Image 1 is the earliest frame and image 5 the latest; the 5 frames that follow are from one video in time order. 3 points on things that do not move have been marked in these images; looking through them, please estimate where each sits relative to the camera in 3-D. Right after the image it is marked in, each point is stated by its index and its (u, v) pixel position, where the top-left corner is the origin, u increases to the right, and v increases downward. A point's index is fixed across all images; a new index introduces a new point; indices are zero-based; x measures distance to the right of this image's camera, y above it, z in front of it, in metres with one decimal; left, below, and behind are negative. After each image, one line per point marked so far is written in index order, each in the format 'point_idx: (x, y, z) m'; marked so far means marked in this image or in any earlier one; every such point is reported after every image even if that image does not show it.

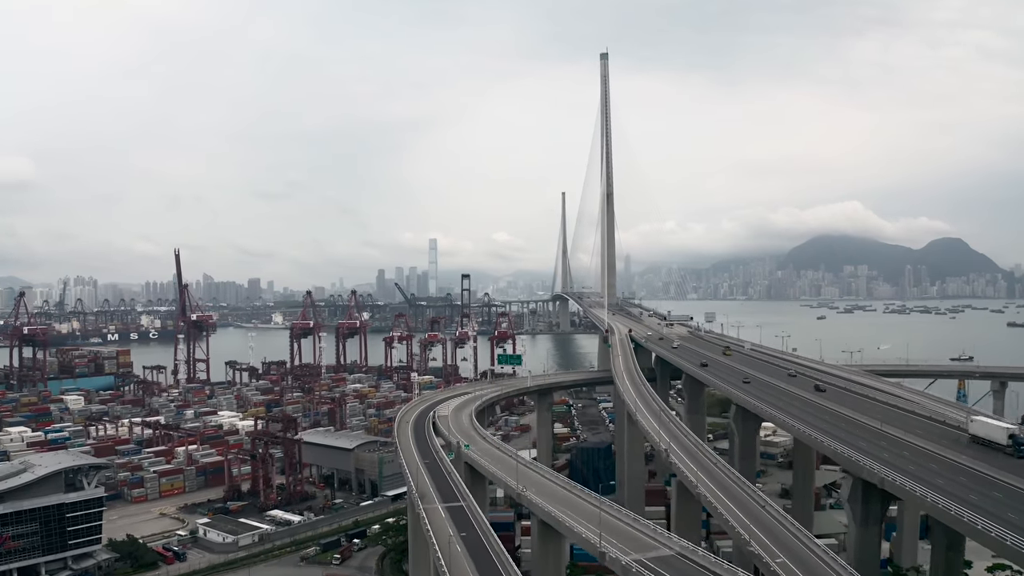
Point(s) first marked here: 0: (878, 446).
0: (+11.1, -4.7, +19.2) m
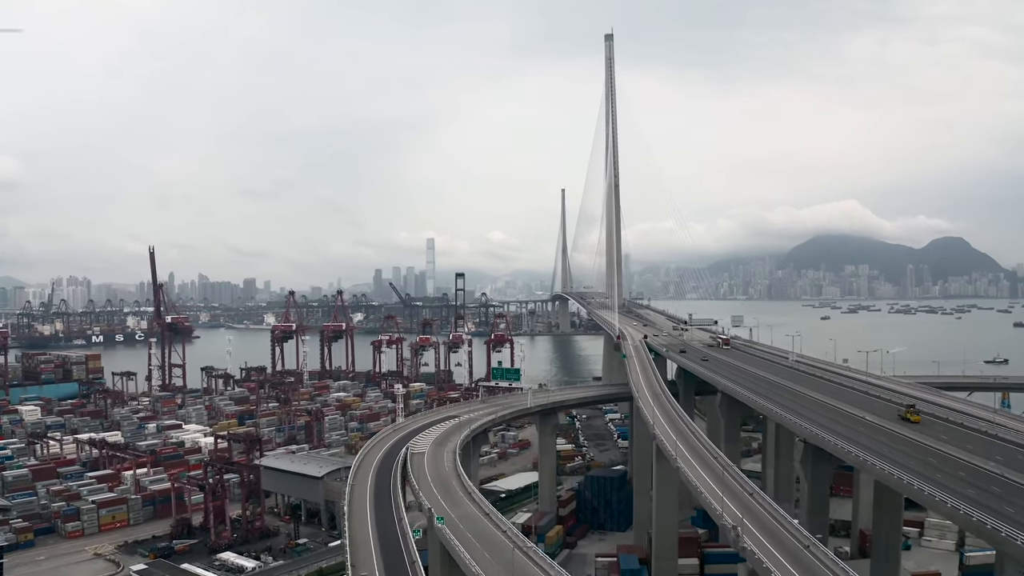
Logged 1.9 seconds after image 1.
0: (+11.0, -4.7, +14.0) m
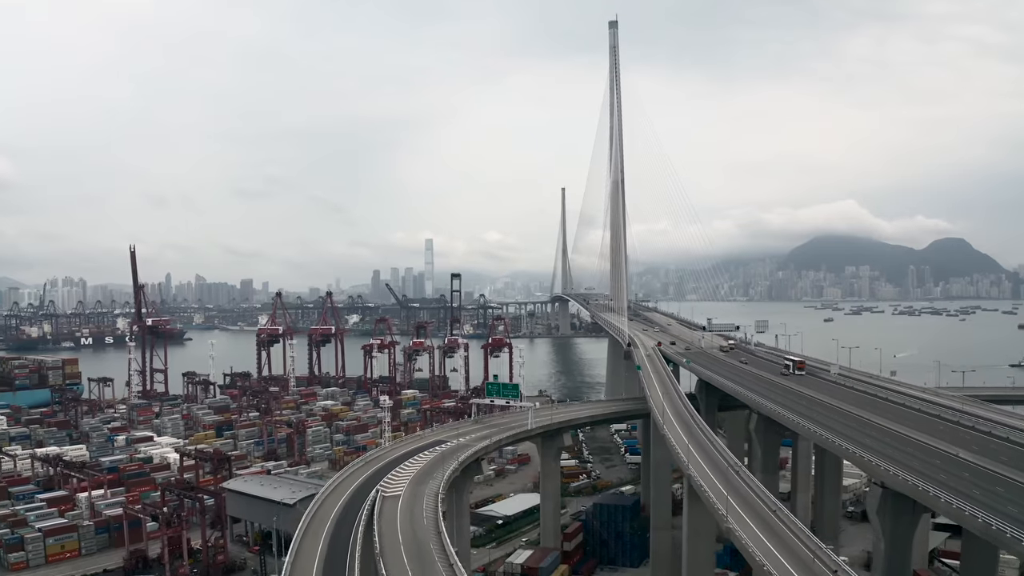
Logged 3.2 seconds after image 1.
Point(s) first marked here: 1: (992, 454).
0: (+11.0, -4.7, +10.4) m
1: (+13.3, -4.7, +17.5) m
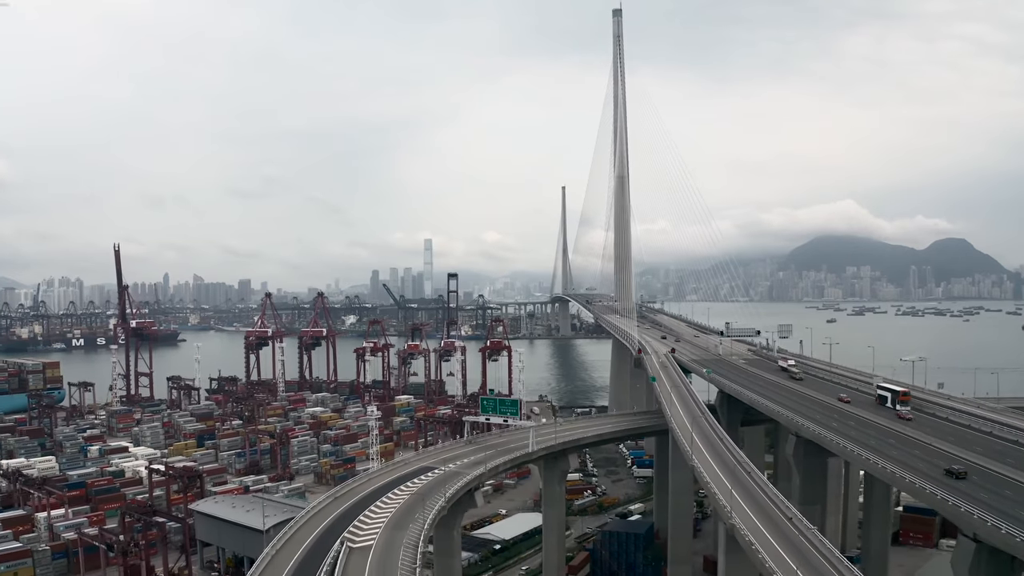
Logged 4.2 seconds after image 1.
0: (+10.9, -4.7, +7.7) m
1: (+13.3, -4.7, +14.8) m
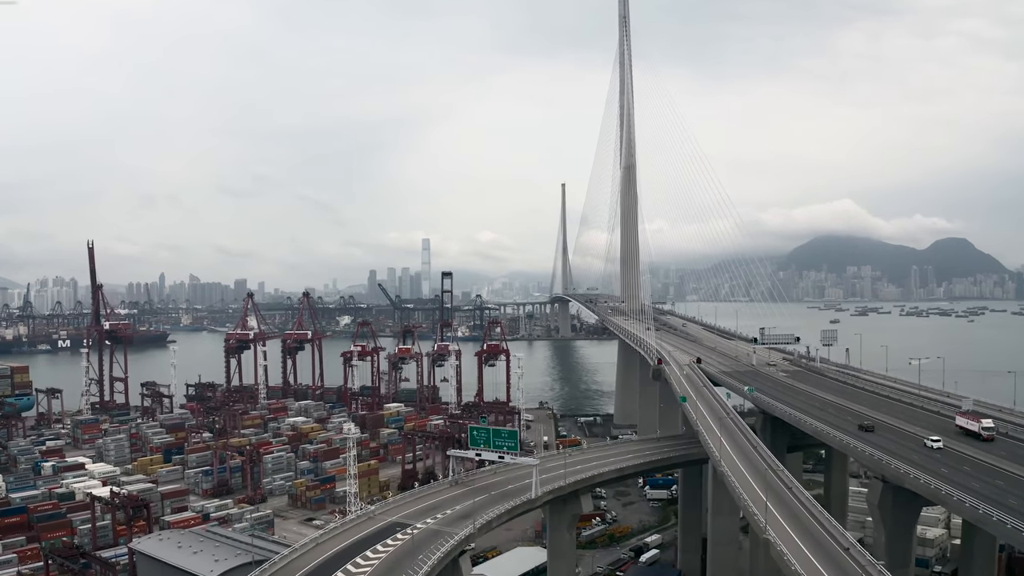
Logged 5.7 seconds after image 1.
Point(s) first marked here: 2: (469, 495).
0: (+10.9, -4.7, +3.8) m
1: (+13.3, -4.7, +10.9) m
2: (-1.3, -5.6, +18.6) m
